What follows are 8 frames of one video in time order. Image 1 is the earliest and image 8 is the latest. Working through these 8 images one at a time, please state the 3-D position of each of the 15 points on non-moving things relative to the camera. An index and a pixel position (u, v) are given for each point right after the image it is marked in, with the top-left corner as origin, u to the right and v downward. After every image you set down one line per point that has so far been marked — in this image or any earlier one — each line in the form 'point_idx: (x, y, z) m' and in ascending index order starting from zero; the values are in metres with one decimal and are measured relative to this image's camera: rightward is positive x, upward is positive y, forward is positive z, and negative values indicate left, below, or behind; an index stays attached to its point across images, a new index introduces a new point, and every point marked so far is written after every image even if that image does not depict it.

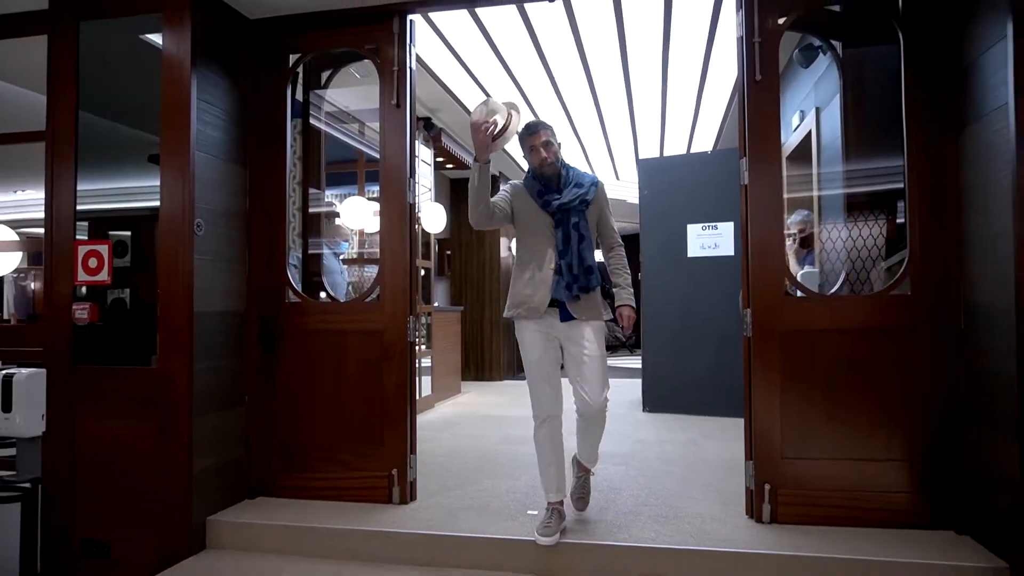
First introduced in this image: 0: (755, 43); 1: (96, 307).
0: (+1.1, +1.1, +3.0) m
1: (-2.0, -0.1, +3.1) m
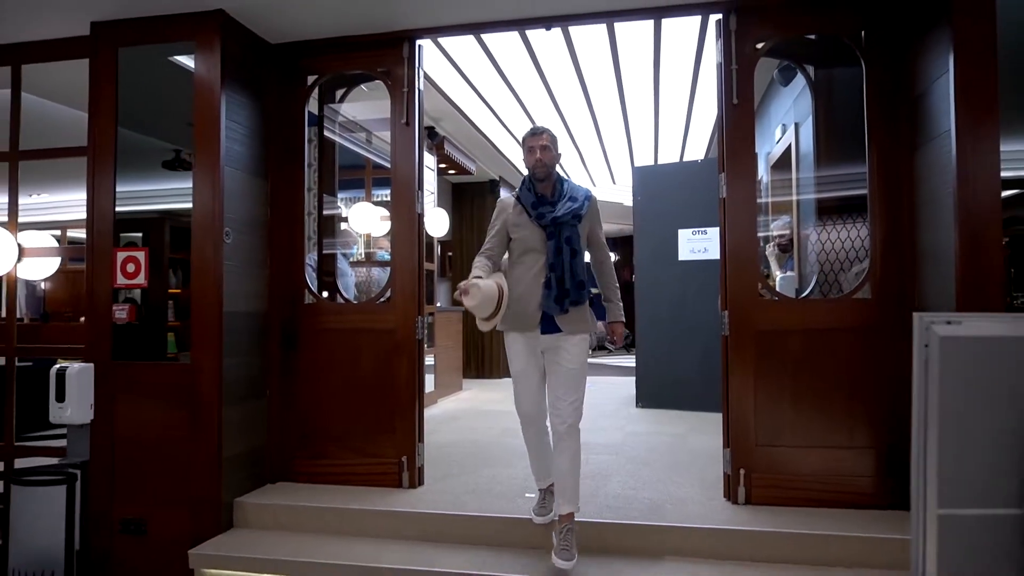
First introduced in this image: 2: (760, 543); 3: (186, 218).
0: (+1.1, +1.1, +3.3) m
1: (-2.0, -0.1, +3.4) m
2: (+1.1, -1.1, +2.8) m
3: (-1.7, +0.4, +3.4) m
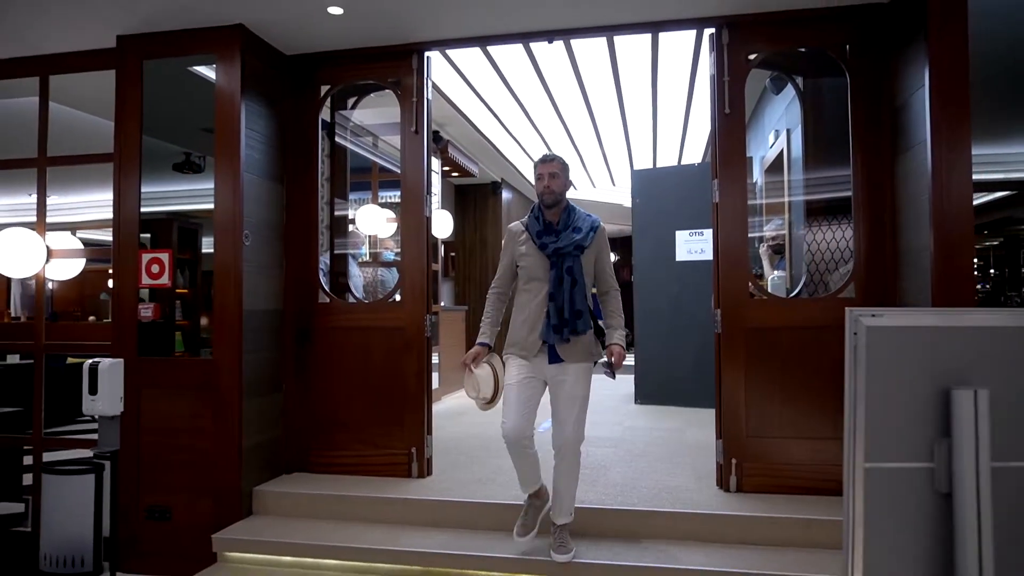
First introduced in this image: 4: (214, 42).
0: (+1.2, +1.1, +3.5) m
1: (-2.0, -0.1, +3.6) m
2: (+1.1, -1.1, +3.0) m
3: (-1.7, +0.4, +3.6) m
4: (-1.6, +1.4, +3.6) m
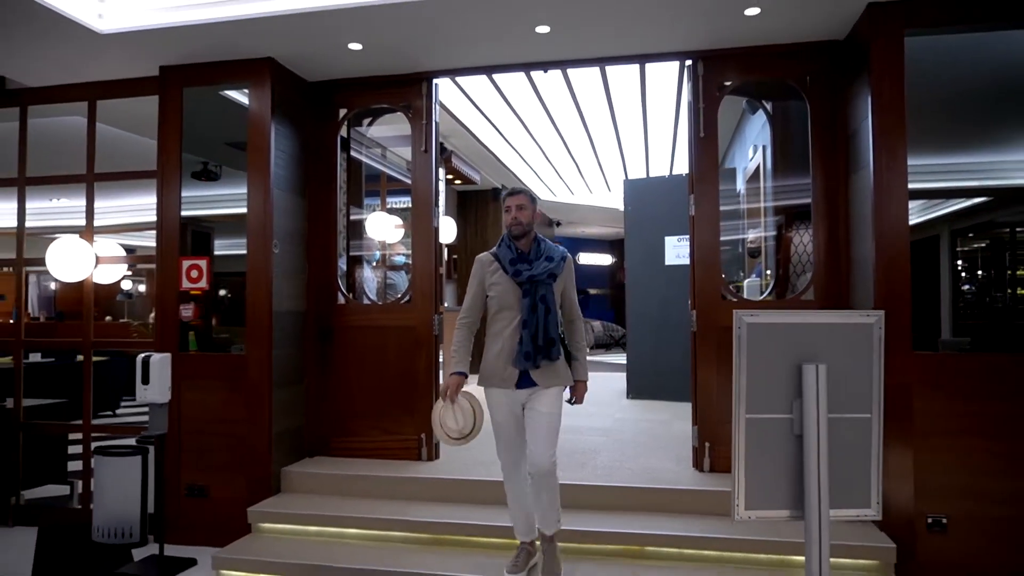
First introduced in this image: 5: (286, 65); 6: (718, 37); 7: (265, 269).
0: (+1.1, +1.1, +4.0) m
1: (-2.0, -0.1, +4.1) m
2: (+1.1, -1.1, +3.5) m
3: (-1.7, +0.4, +4.0) m
4: (-1.6, +1.3, +4.0) m
5: (-1.4, +1.4, +4.1) m
6: (+1.2, +1.5, +3.8) m
7: (-1.5, +0.1, +3.9) m
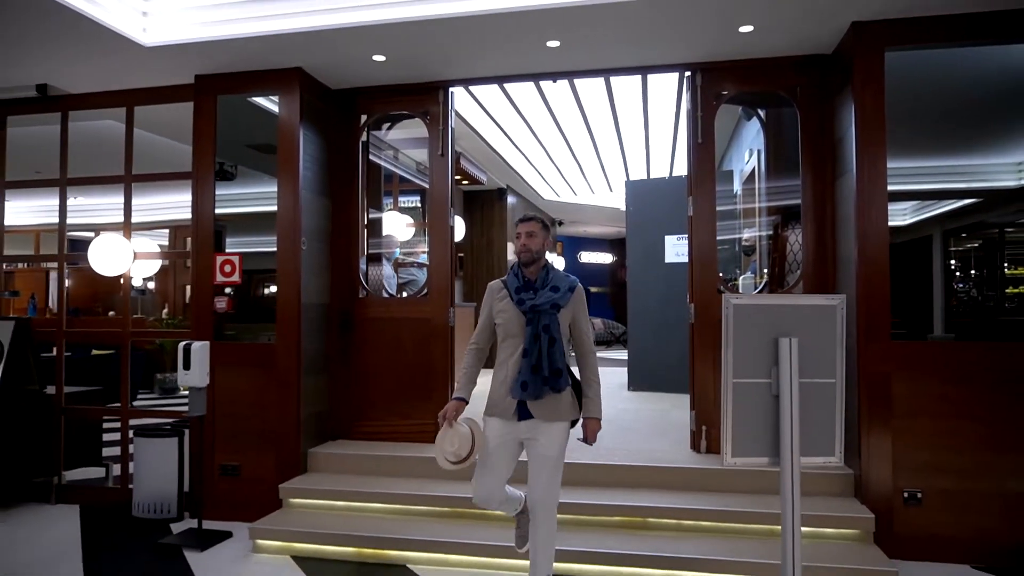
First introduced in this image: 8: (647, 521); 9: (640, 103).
0: (+1.2, +1.1, +4.3) m
1: (-1.9, -0.1, +4.4) m
2: (+1.2, -1.1, +3.8) m
3: (-1.6, +0.4, +4.3) m
4: (-1.6, +1.4, +4.3) m
5: (-1.4, +1.5, +4.4) m
6: (+1.3, +1.5, +4.1) m
7: (-1.4, +0.2, +4.2) m
8: (+0.7, -1.3, +3.6) m
9: (+1.2, +1.6, +5.8) m
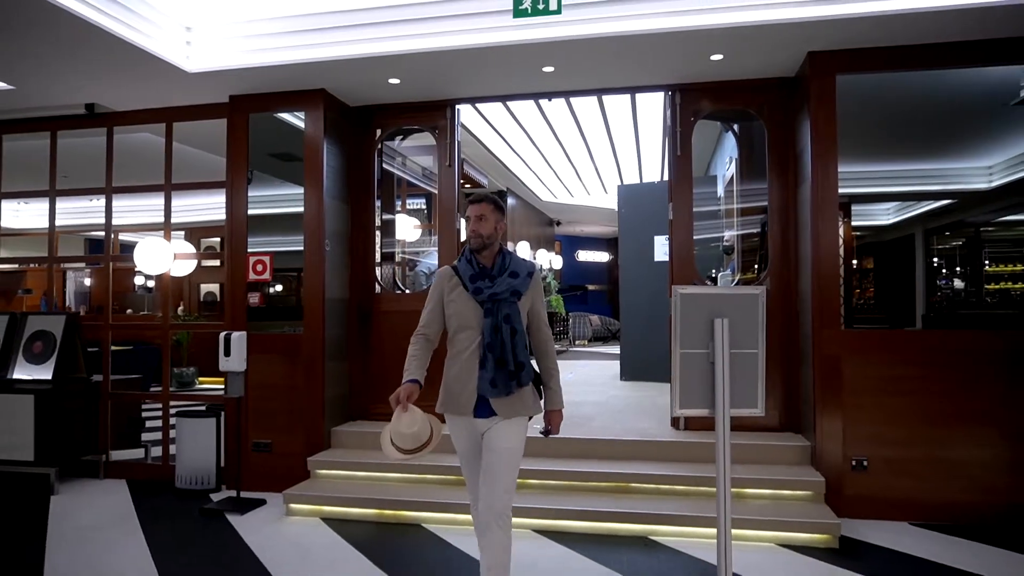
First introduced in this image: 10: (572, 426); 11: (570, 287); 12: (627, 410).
0: (+1.2, +1.2, +4.8) m
1: (-1.9, -0.1, +4.9) m
2: (+1.2, -1.1, +4.3) m
3: (-1.6, +0.4, +4.8) m
4: (-1.6, +1.4, +4.8) m
5: (-1.4, +1.5, +4.9) m
6: (+1.3, +1.5, +4.6) m
7: (-1.4, +0.2, +4.8) m
8: (+0.7, -1.2, +4.1) m
9: (+1.2, +1.7, +6.3) m
10: (+0.5, -1.1, +4.9) m
11: (+1.6, +0.1, +18.2) m
12: (+1.0, -1.1, +5.6) m
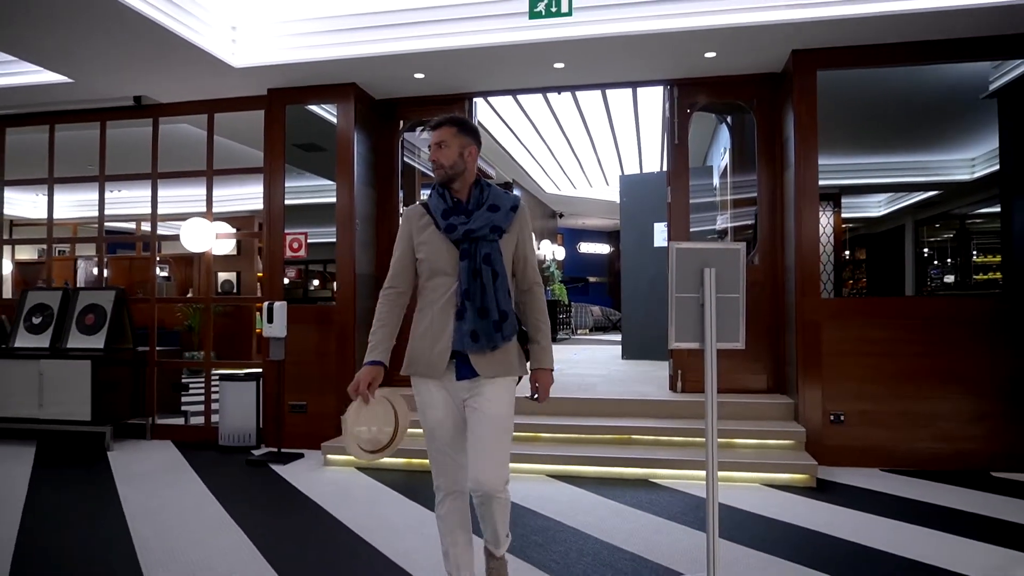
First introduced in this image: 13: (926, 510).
0: (+1.3, +1.4, +5.3) m
1: (-1.8, +0.1, +5.4) m
2: (+1.3, -0.9, +4.8) m
3: (-1.5, +0.6, +5.3) m
4: (-1.5, +1.6, +5.3) m
5: (-1.3, +1.7, +5.4) m
6: (+1.4, +1.7, +5.1) m
7: (-1.3, +0.4, +5.3) m
8: (+0.8, -1.1, +4.6) m
9: (+1.3, +1.9, +6.8) m
10: (+0.6, -0.9, +5.4) m
11: (+1.7, +0.3, +18.7) m
12: (+1.1, -0.9, +6.1) m
13: (+2.4, -1.3, +3.8) m
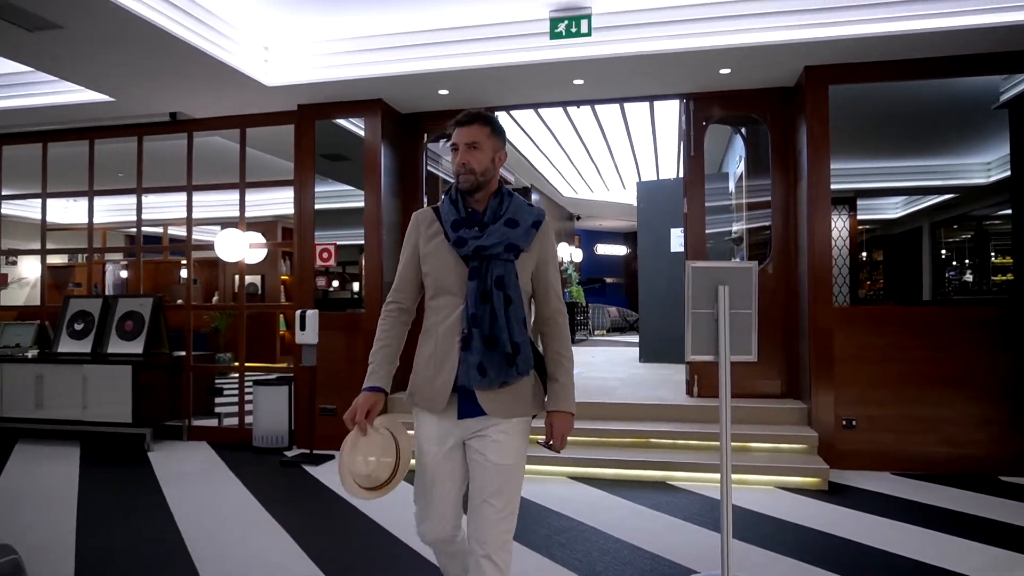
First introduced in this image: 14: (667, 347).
0: (+1.5, +1.3, +5.4) m
1: (-1.6, +0.1, +5.6) m
2: (+1.5, -1.0, +5.0) m
3: (-1.3, +0.6, +5.6) m
4: (-1.3, +1.5, +5.5) m
5: (-1.1, +1.6, +5.6) m
6: (+1.5, +1.6, +5.2) m
7: (-1.1, +0.3, +5.5) m
8: (+1.0, -1.1, +4.8) m
9: (+1.5, +1.8, +7.0) m
10: (+0.7, -0.9, +5.6) m
11: (+2.2, +0.3, +18.9) m
12: (+1.3, -0.9, +6.3) m
13: (+2.5, -1.4, +3.9) m
14: (+2.0, -0.7, +8.4) m
